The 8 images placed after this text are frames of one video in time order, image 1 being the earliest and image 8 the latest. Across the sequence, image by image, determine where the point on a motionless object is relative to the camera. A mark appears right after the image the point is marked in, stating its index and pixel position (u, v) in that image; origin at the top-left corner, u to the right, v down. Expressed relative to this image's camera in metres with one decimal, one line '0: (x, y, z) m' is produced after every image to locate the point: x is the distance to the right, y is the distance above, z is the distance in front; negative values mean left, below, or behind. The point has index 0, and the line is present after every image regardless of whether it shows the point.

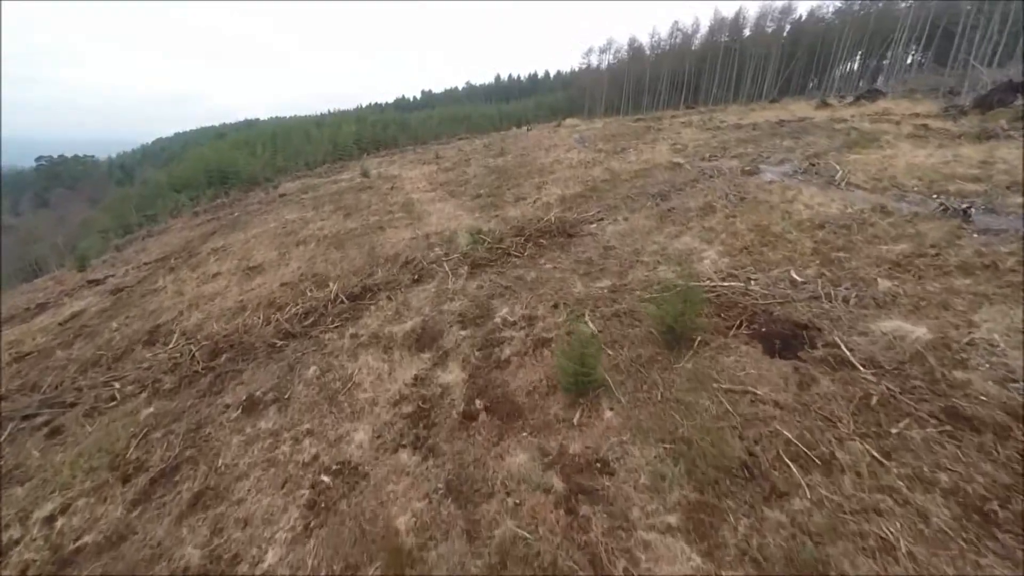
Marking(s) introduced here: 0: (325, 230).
0: (-8.6, +2.7, +19.6) m
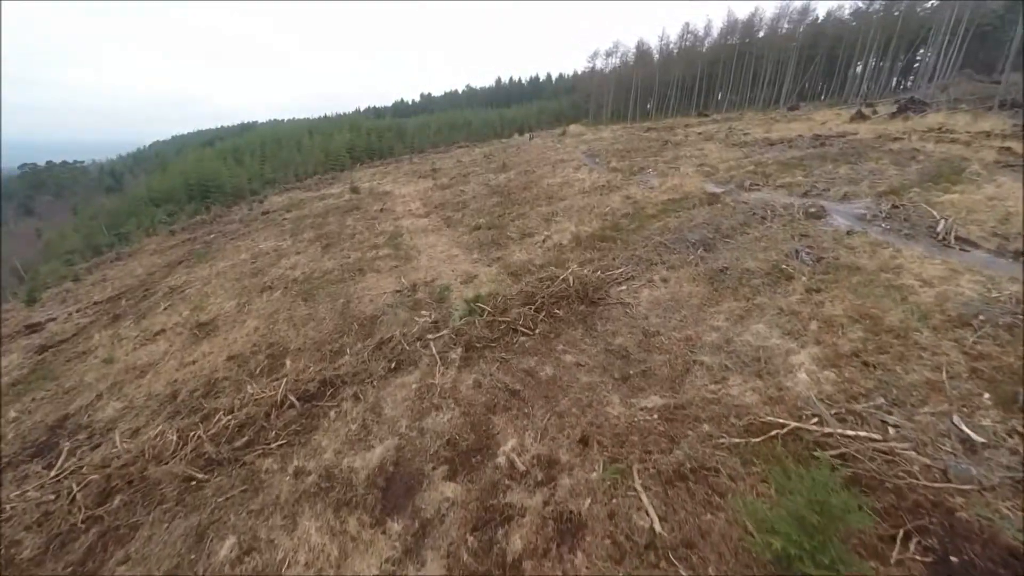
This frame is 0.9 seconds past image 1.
0: (-8.4, +0.7, +16.7) m
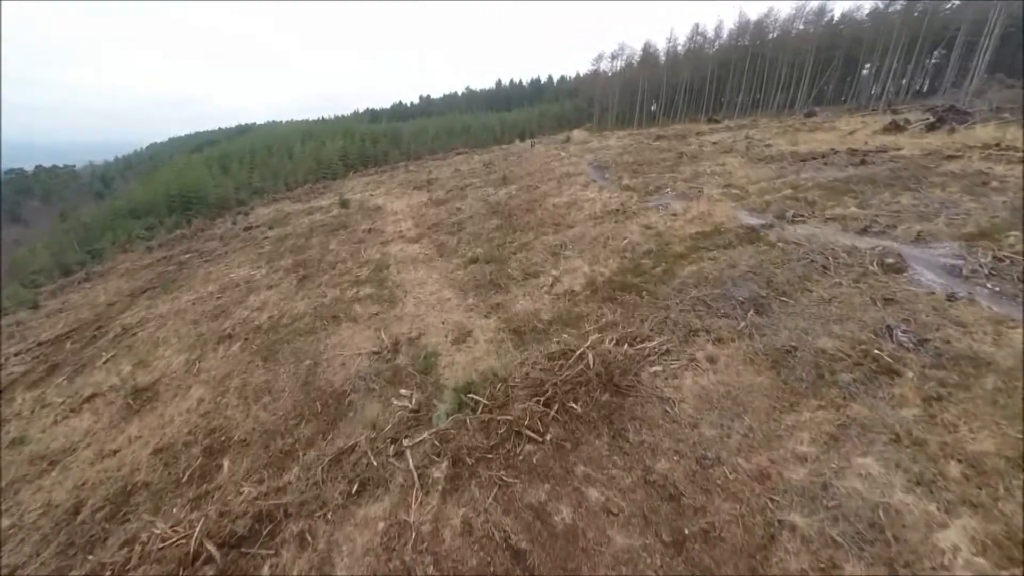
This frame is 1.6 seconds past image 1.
0: (-8.4, -0.8, +14.5) m
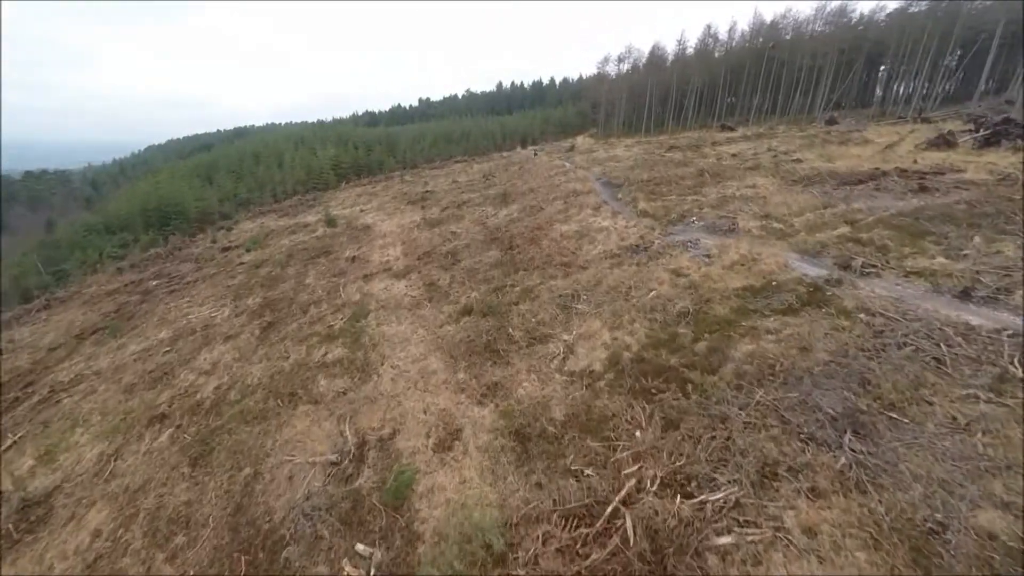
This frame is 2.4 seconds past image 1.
0: (-8.3, -2.5, +11.9) m
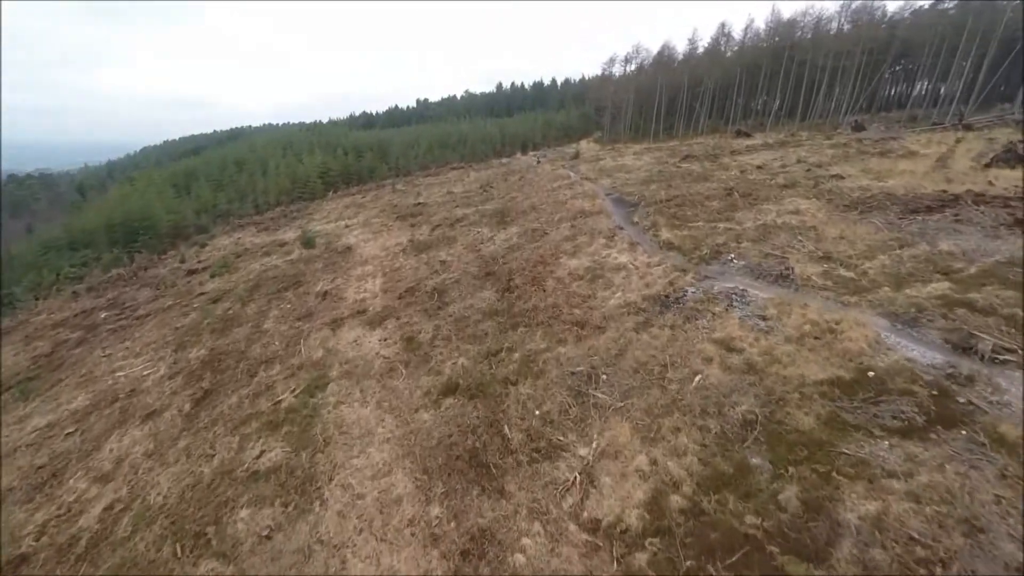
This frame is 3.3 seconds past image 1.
0: (-8.4, -4.1, +8.9) m
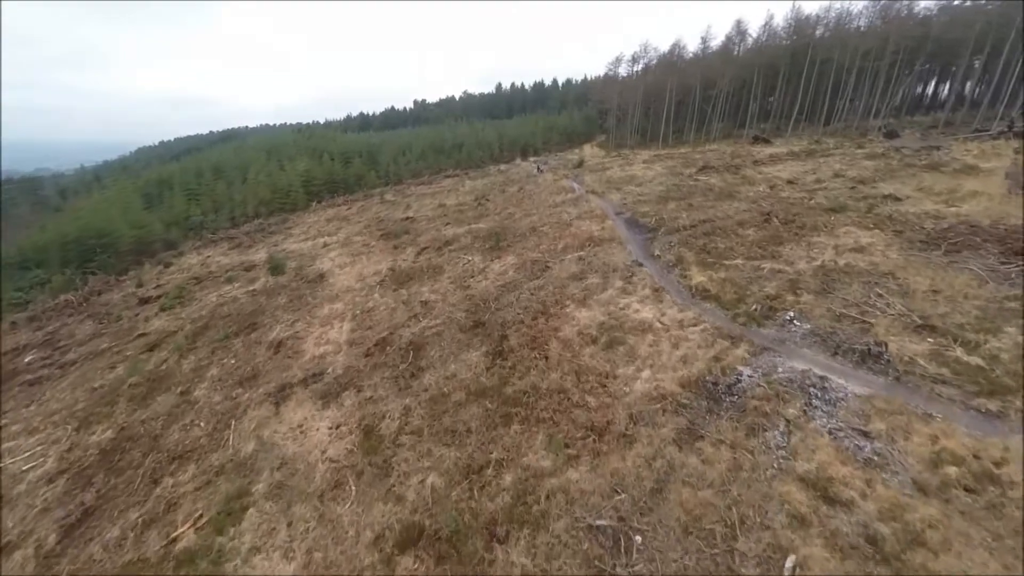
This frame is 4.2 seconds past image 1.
0: (-8.6, -5.8, +5.8) m
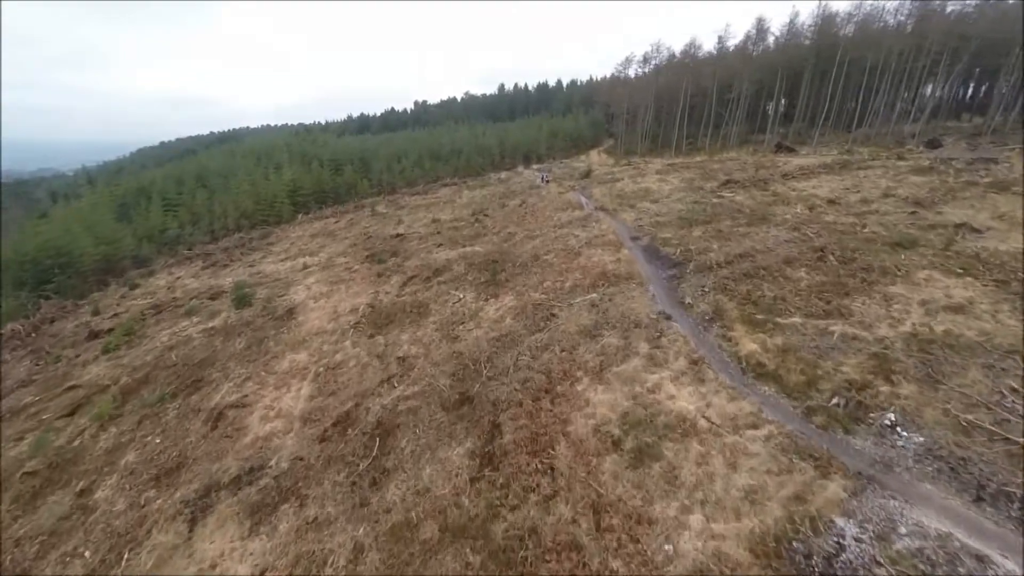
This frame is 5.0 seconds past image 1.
0: (-8.8, -7.4, +3.0) m
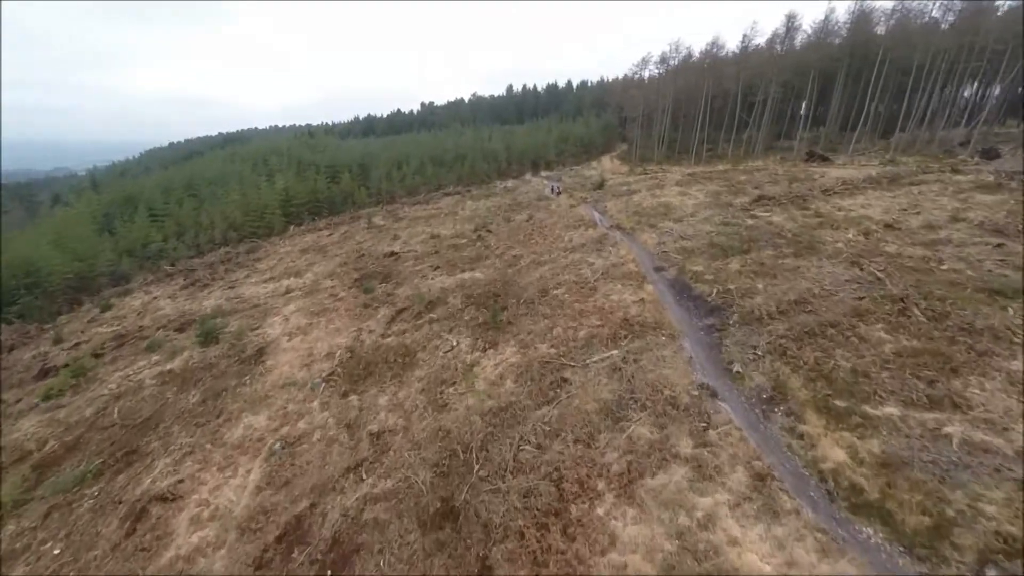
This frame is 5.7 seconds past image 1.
0: (-9.0, -8.8, +0.6) m
